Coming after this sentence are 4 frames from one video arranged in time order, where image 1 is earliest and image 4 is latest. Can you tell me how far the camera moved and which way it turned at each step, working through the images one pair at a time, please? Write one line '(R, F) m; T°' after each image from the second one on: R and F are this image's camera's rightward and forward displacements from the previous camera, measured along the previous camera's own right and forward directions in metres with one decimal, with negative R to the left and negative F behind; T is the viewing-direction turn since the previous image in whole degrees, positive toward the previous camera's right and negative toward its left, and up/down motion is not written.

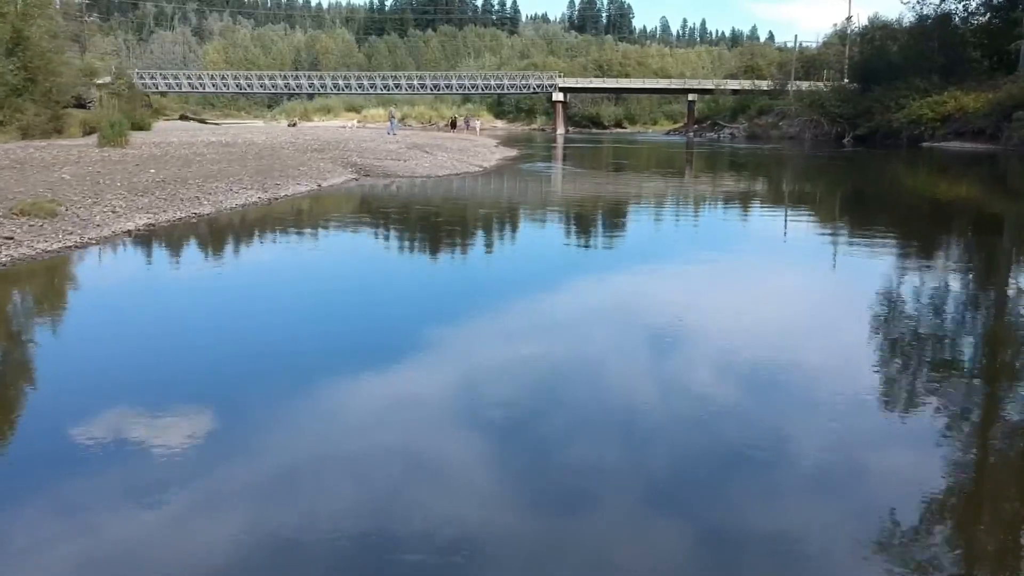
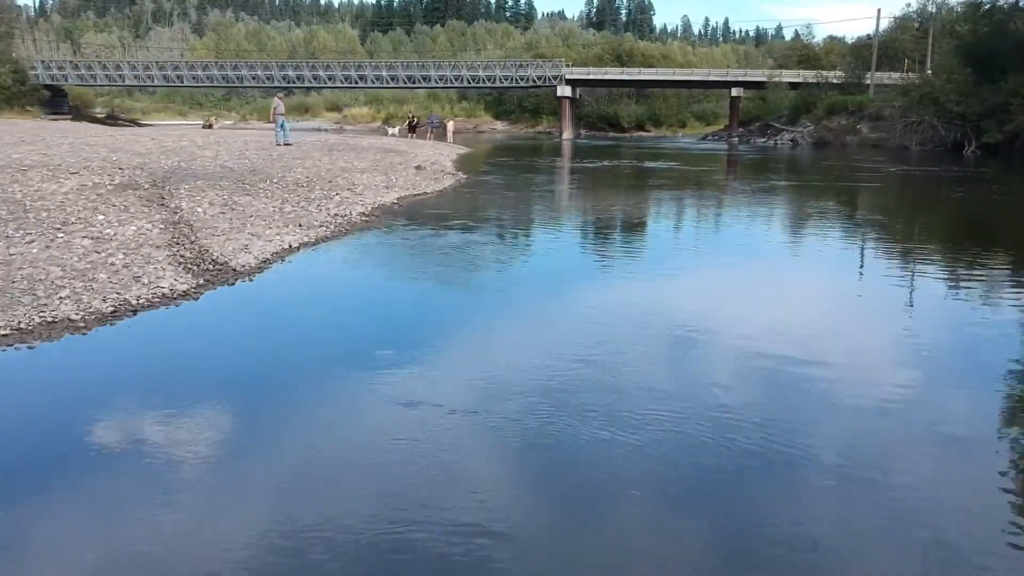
(+0.4, +3.6) m; -1°
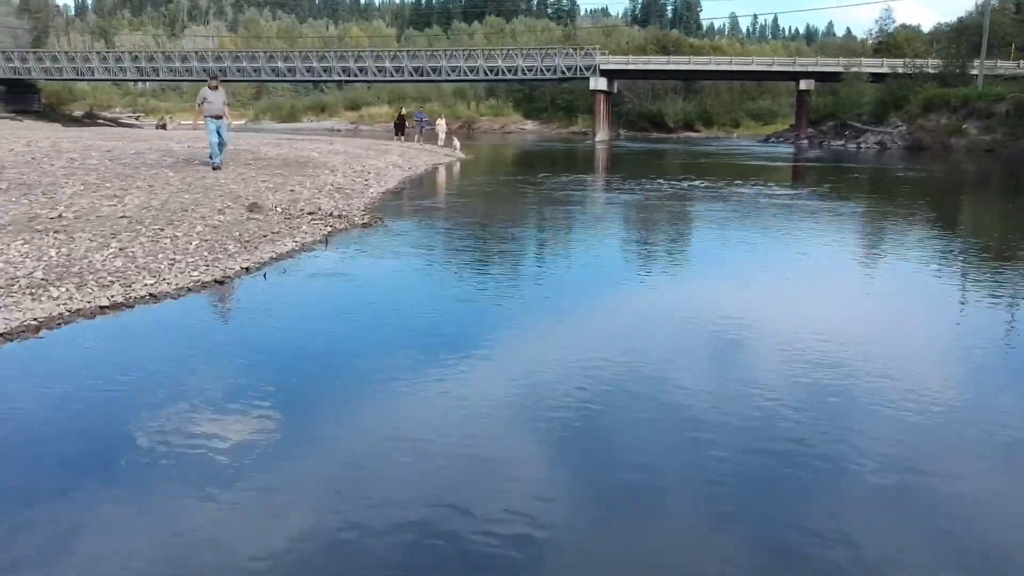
(+0.3, +2.0) m; -3°
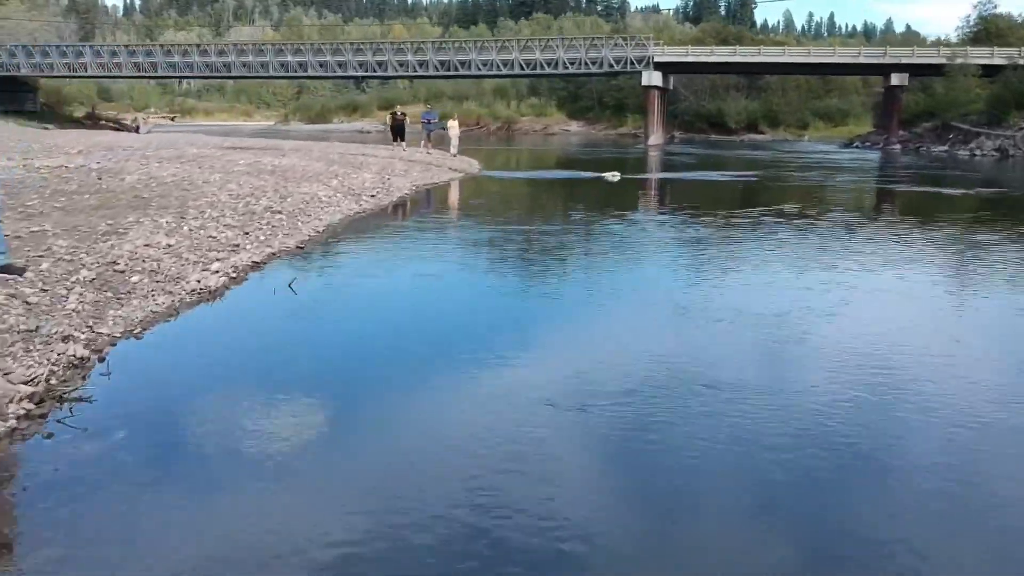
(+0.1, +1.5) m; -3°
